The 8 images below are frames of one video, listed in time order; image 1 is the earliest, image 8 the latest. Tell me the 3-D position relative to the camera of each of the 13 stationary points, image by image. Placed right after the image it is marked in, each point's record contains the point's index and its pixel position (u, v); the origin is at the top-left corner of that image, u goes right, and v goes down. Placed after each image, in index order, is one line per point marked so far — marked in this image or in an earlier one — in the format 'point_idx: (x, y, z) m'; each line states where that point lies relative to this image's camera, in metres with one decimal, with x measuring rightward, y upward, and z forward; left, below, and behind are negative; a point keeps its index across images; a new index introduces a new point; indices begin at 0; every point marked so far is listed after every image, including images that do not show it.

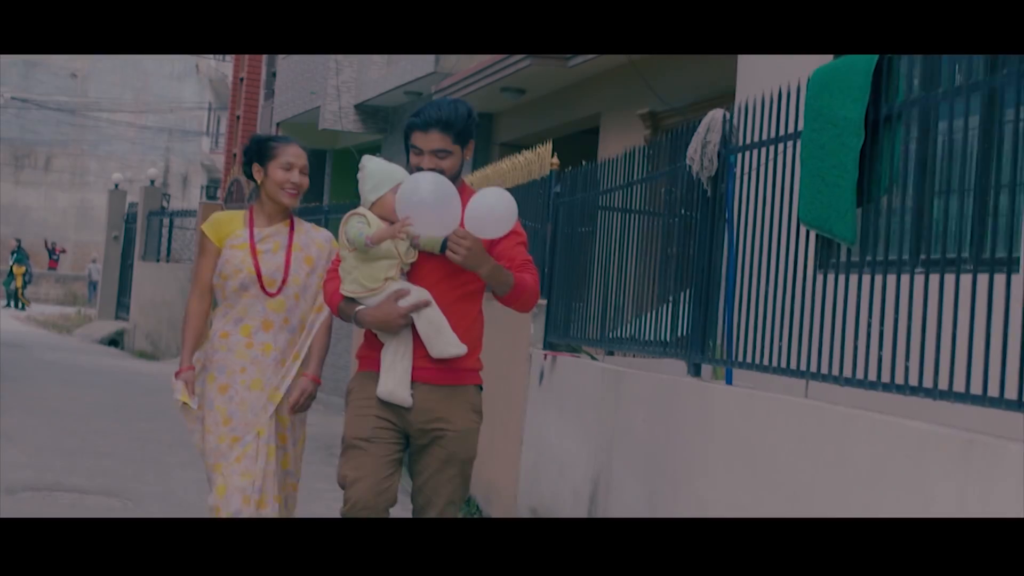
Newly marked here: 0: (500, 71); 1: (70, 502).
0: (-0.1, +1.6, +12.8) m
1: (-1.9, -0.9, +7.5) m
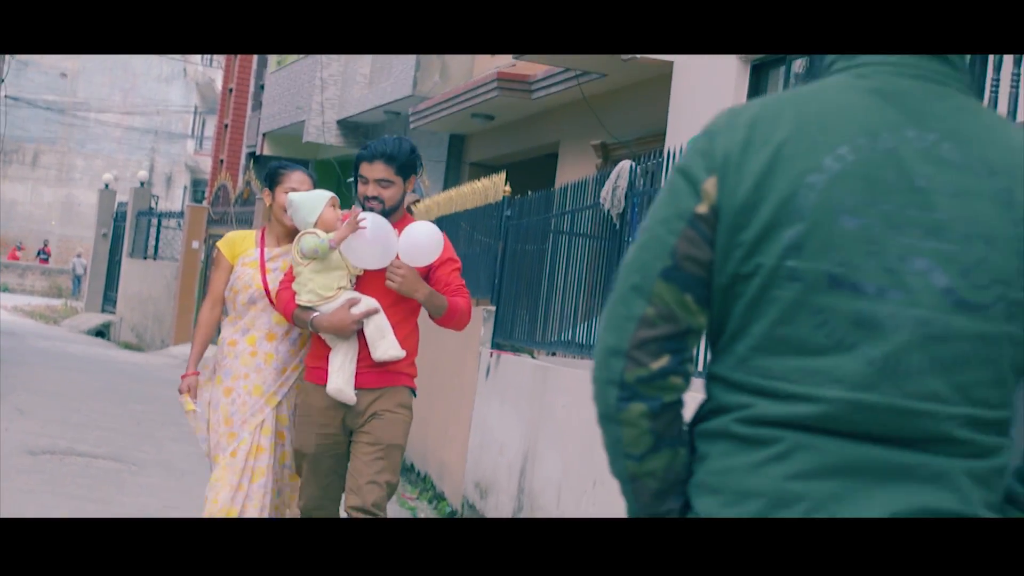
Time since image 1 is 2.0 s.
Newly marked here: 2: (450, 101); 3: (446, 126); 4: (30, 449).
0: (-0.3, +1.6, +14.2) m
1: (-2.2, -0.9, +8.8) m
2: (-0.5, +1.6, +14.9) m
3: (-0.6, +1.5, +16.0) m
4: (-2.5, -0.9, +9.1) m
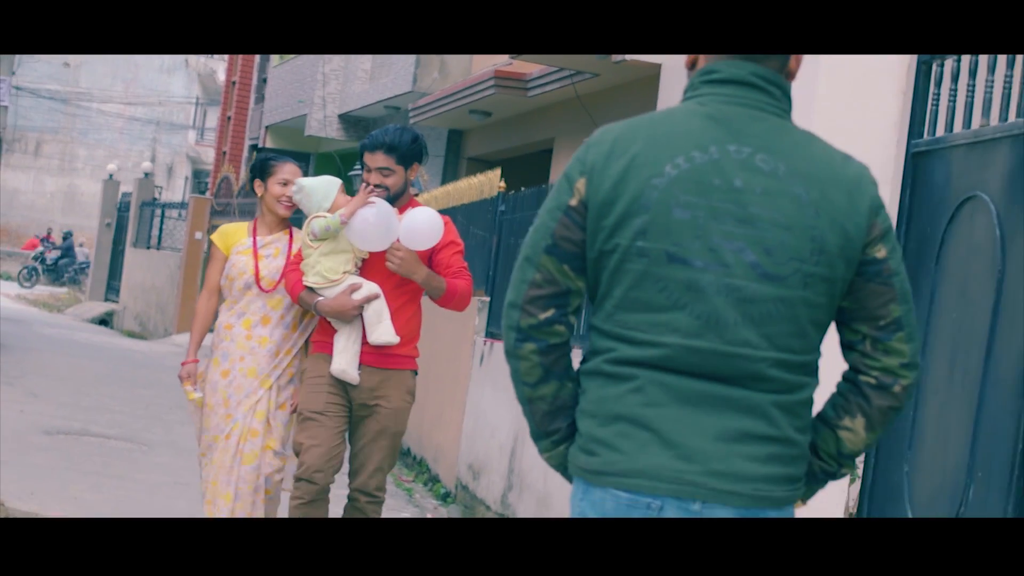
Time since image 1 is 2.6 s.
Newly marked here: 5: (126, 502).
0: (-0.4, +1.6, +14.6) m
1: (-2.2, -0.8, +9.3) m
2: (-0.5, +1.7, +15.3) m
3: (-0.6, +1.6, +16.5) m
4: (-2.6, -0.8, +9.6) m
5: (-1.6, -0.9, +6.9) m
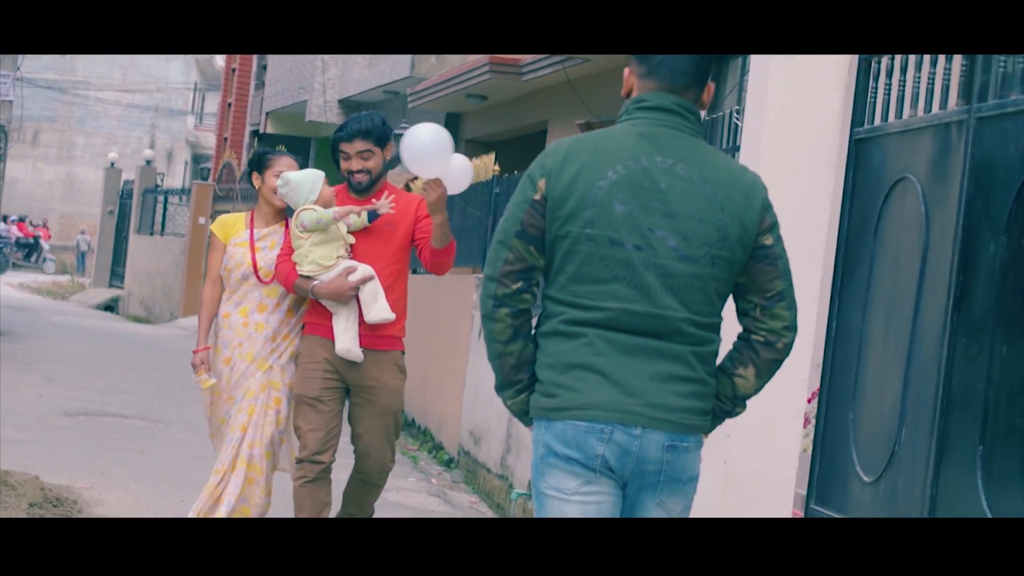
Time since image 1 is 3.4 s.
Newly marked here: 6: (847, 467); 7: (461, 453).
0: (-0.5, +1.8, +15.2) m
1: (-2.3, -0.8, +9.8) m
2: (-0.6, +1.9, +15.8) m
3: (-0.7, +1.8, +17.0) m
4: (-2.6, -0.7, +10.1) m
5: (-1.6, -0.8, +7.5) m
6: (+1.0, -0.5, +5.0) m
7: (-0.3, -0.9, +9.7) m
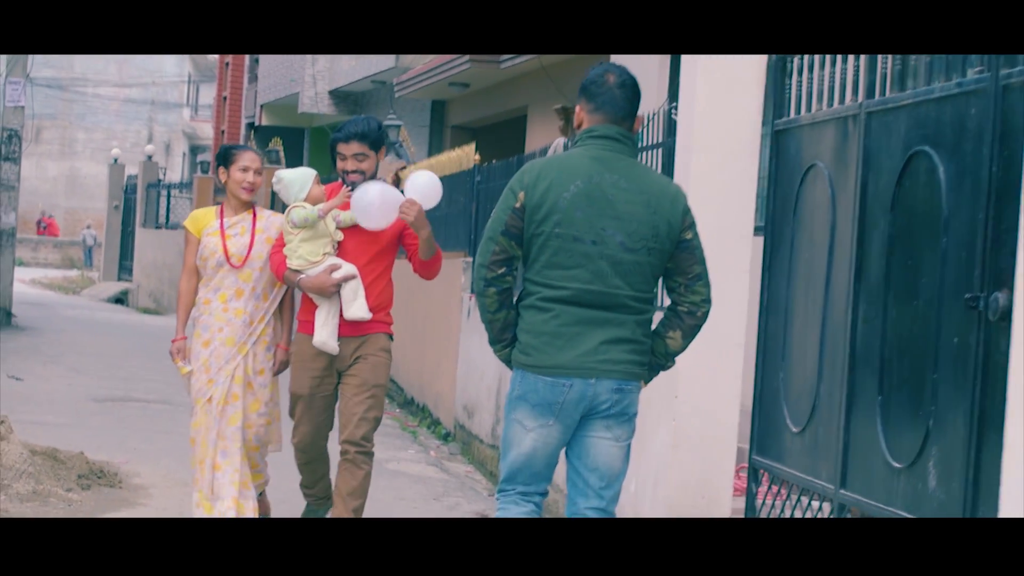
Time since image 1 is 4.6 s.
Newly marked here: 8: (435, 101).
0: (-0.6, +2.0, +16.0) m
1: (-2.3, -0.7, +10.7) m
2: (-0.8, +2.1, +16.6) m
3: (-0.9, +2.0, +17.8) m
4: (-2.7, -0.7, +11.0) m
5: (-1.6, -0.8, +8.3) m
6: (+0.9, -0.4, +5.9) m
7: (-0.3, -0.8, +10.5) m
8: (-0.8, +2.0, +18.7) m
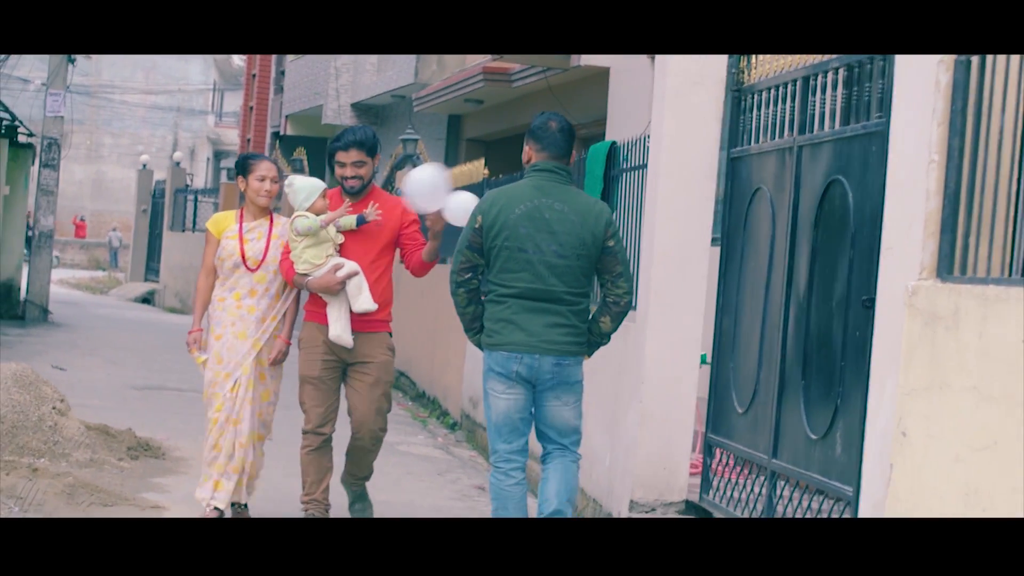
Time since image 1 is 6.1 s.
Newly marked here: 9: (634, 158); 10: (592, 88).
0: (-0.5, +2.0, +17.0) m
1: (-2.3, -0.7, +11.7) m
2: (-0.7, +2.0, +17.7) m
3: (-0.7, +2.0, +18.9) m
4: (-2.6, -0.7, +12.0) m
5: (-1.6, -0.8, +9.4) m
6: (+0.9, -0.4, +6.9) m
7: (-0.3, -0.9, +11.6) m
8: (-0.7, +2.0, +19.8) m
9: (+0.5, +0.6, +7.7) m
10: (+0.7, +1.7, +14.8) m
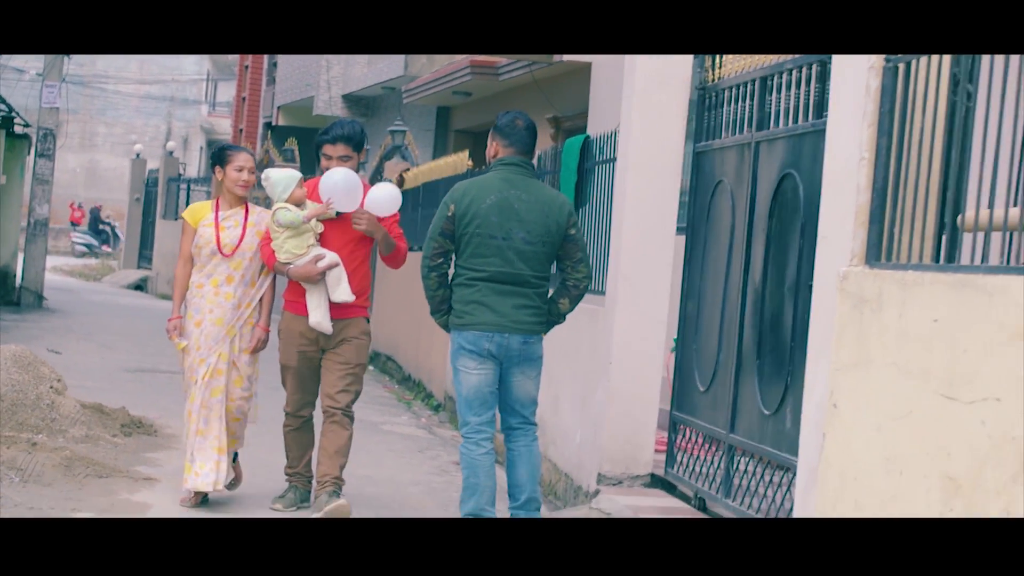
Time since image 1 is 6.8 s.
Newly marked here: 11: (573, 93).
0: (-0.6, +2.1, +17.4) m
1: (-2.4, -0.6, +12.1) m
2: (-0.8, +2.1, +18.0) m
3: (-0.9, +2.1, +19.2) m
4: (-2.8, -0.6, +12.4) m
5: (-1.8, -0.7, +9.7) m
6: (+0.8, -0.4, +7.3) m
7: (-0.5, -0.8, +12.0) m
8: (-0.8, +2.1, +20.1) m
9: (+0.4, +0.6, +8.0) m
10: (+0.6, +1.8, +15.2) m
11: (+0.5, +1.7, +15.3) m
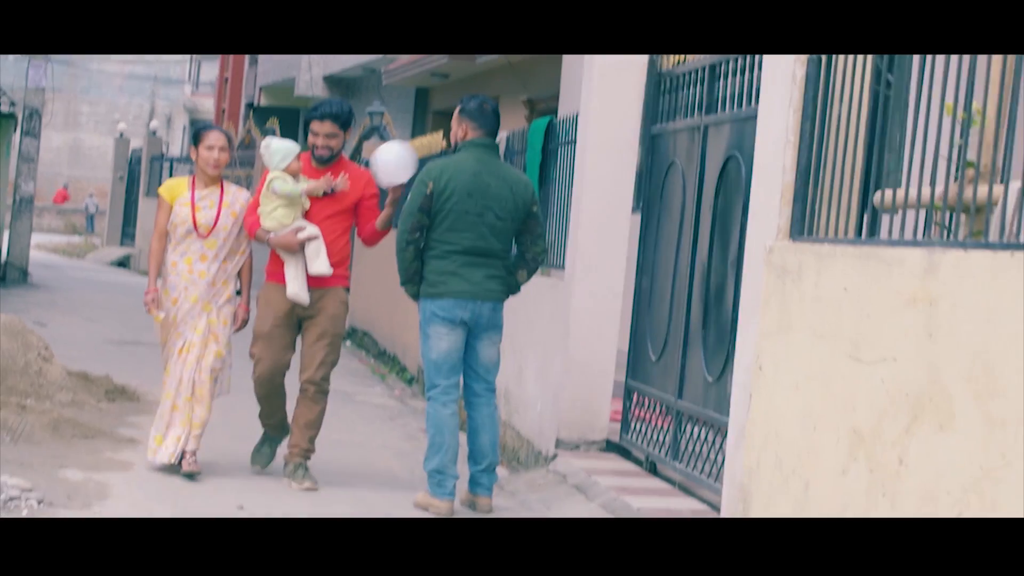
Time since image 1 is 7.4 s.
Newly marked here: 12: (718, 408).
0: (-0.9, +2.3, +17.8) m
1: (-2.6, -0.4, +12.5) m
2: (-1.1, +2.4, +18.4) m
3: (-1.1, +2.3, +19.6) m
4: (-3.0, -0.4, +12.8) m
5: (-1.9, -0.5, +10.2) m
6: (+0.6, -0.3, +7.7) m
7: (-0.7, -0.6, +12.4) m
8: (-1.1, +2.4, +20.5) m
9: (+0.3, +0.8, +8.5) m
10: (+0.3, +2.0, +15.6) m
11: (+0.3, +1.9, +15.7) m
12: (+0.8, -0.5, +6.6) m
